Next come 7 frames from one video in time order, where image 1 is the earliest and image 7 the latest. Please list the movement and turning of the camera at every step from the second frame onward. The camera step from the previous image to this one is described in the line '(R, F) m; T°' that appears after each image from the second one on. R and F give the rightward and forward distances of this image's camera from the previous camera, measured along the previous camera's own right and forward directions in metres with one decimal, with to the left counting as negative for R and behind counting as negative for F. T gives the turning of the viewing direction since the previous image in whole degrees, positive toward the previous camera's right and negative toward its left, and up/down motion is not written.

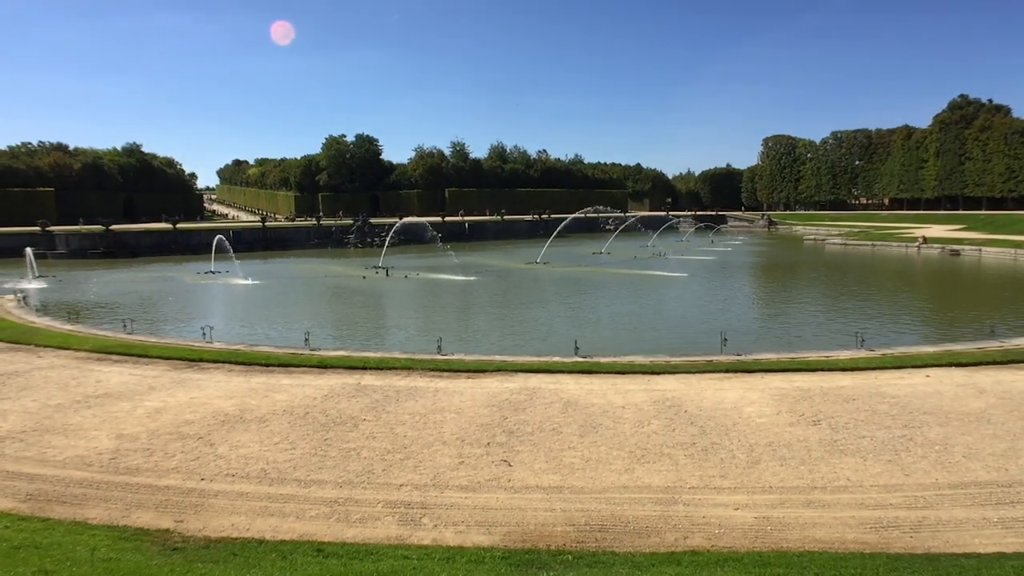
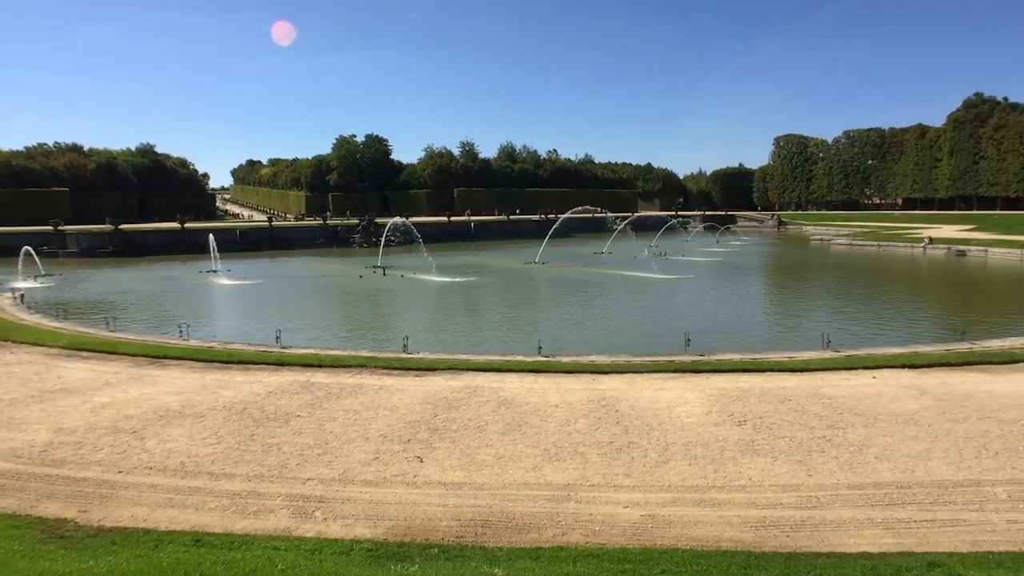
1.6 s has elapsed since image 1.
(+1.1, -0.1) m; -1°
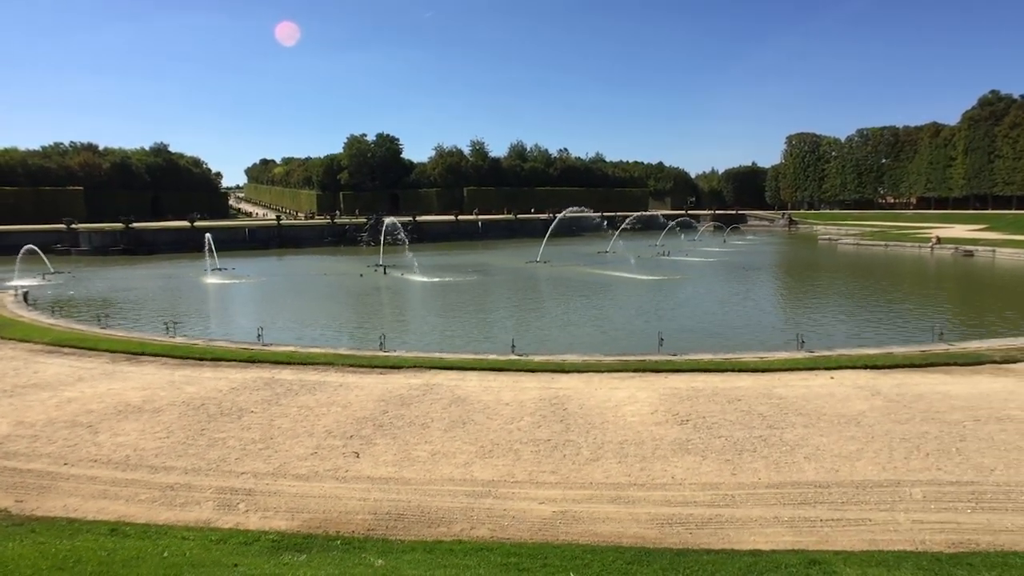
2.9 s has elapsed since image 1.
(+0.9, -0.1) m; -1°
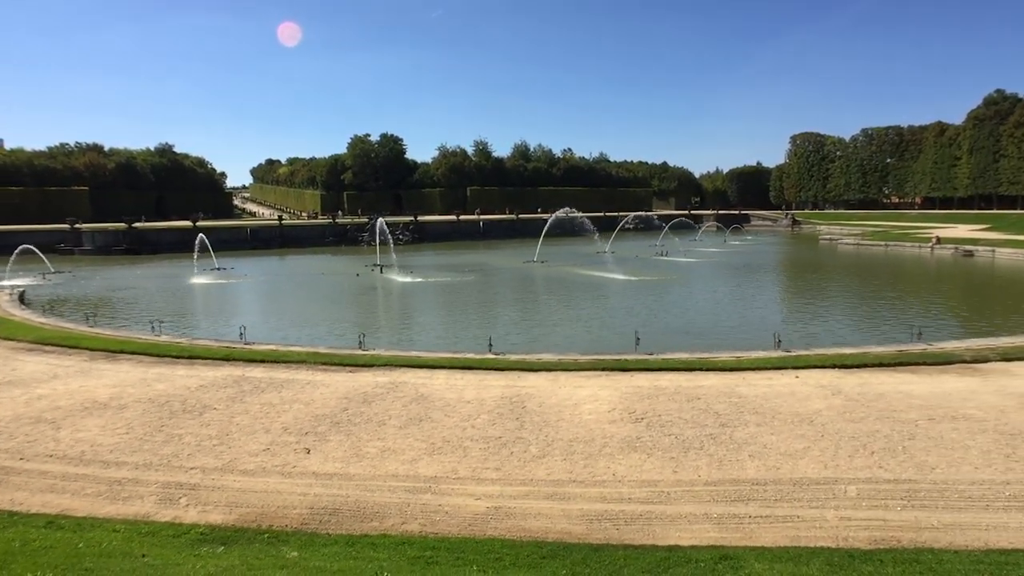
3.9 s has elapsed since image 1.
(+0.7, -0.1) m; -1°
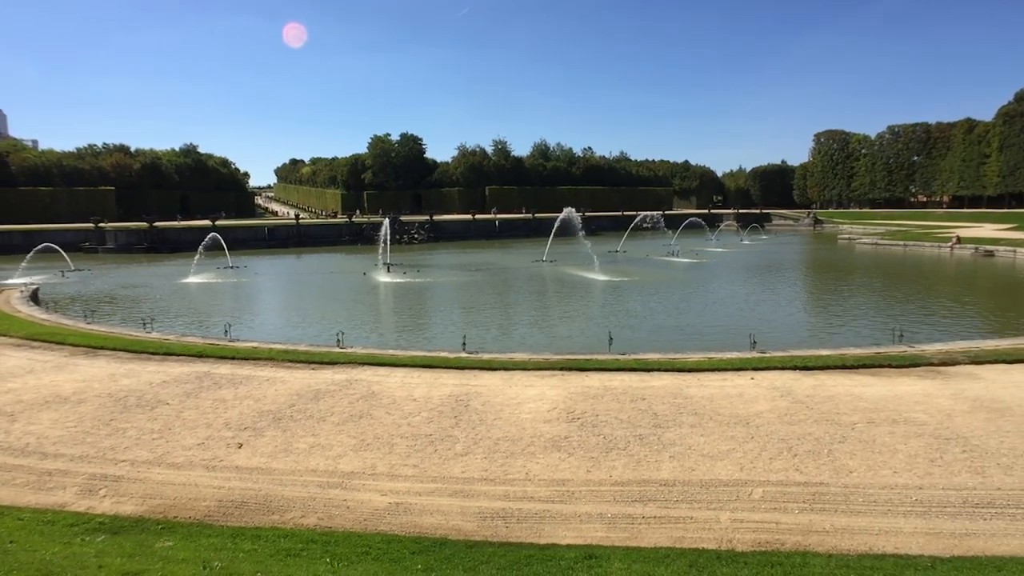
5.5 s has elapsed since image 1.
(+1.2, -0.1) m; -2°
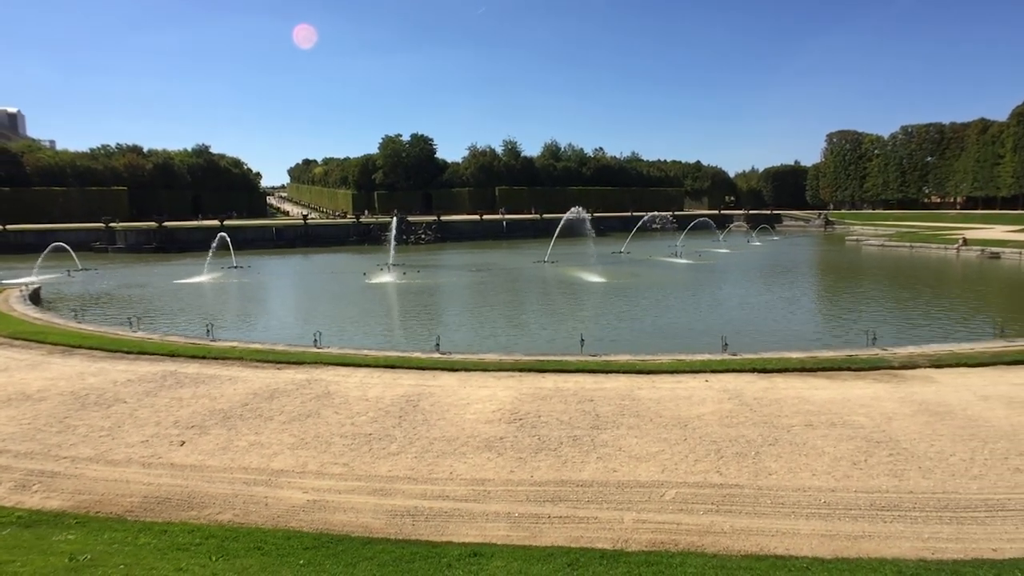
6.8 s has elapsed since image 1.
(+1.0, -0.1) m; -1°
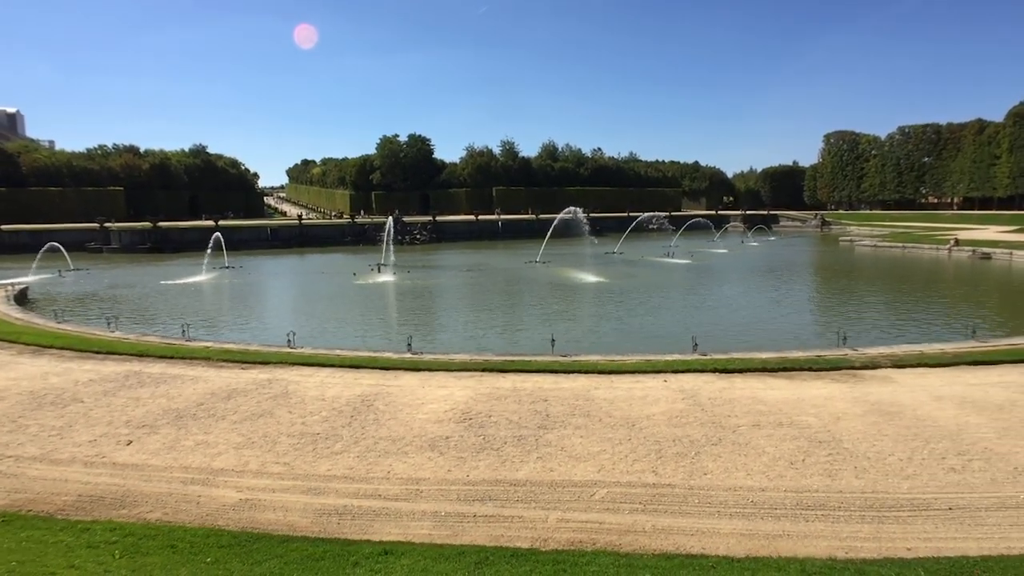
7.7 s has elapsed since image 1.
(+0.7, 0.0) m; 0°
